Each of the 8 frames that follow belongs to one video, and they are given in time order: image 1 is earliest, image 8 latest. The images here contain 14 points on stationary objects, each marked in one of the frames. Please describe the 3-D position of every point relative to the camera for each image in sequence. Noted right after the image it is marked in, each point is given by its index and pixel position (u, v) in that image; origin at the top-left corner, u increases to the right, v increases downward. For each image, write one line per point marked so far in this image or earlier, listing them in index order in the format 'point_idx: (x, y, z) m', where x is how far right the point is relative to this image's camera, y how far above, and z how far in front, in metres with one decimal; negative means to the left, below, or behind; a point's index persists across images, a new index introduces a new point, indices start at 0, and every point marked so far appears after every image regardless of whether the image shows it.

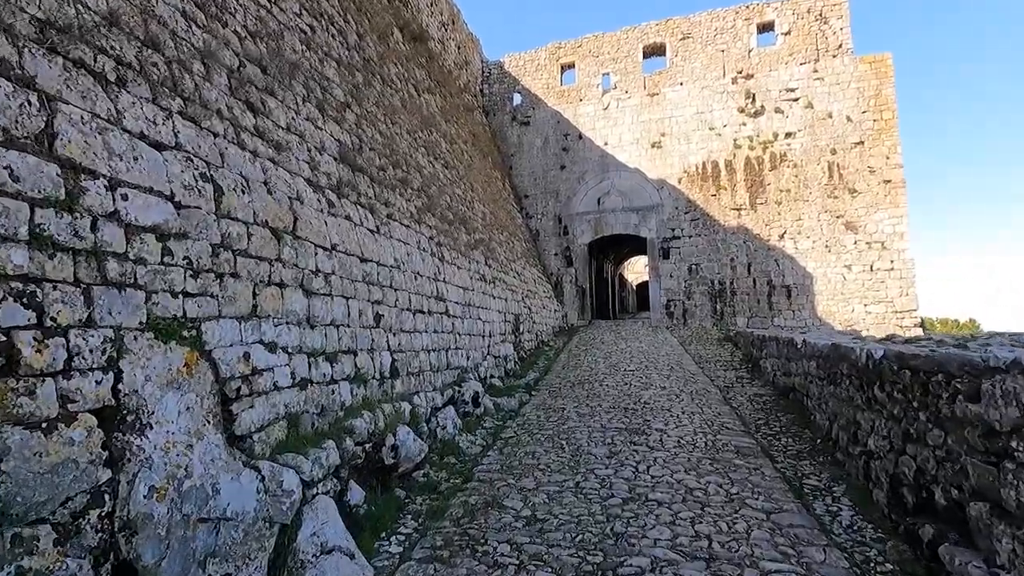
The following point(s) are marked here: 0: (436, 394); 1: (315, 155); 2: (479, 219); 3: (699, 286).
0: (-0.8, -1.2, +5.8) m
1: (-1.7, +1.1, +4.6) m
2: (-0.6, +1.3, +10.4) m
3: (+5.8, +0.1, +16.5) m
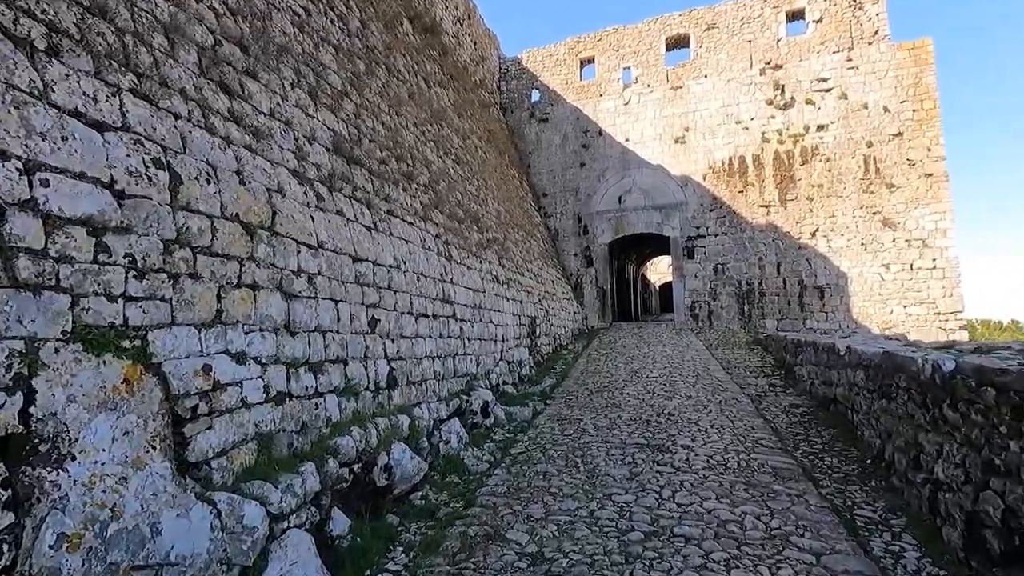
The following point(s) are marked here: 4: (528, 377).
0: (-0.7, -1.2, +5.4) m
1: (-1.6, +1.1, +4.2) m
2: (-0.3, +1.3, +9.9) m
3: (+6.3, +0.1, +15.8) m
4: (+0.3, -1.4, +8.6) m
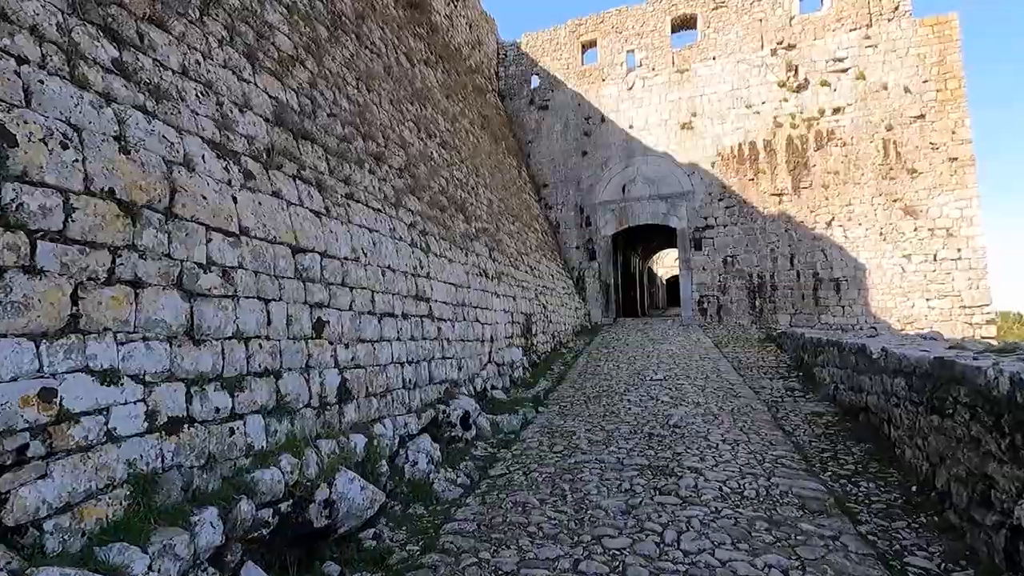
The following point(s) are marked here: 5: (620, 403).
0: (-0.9, -1.1, +4.7) m
1: (-1.8, +1.1, +3.5) m
2: (-0.5, +1.4, +9.2) m
3: (+6.3, +0.2, +15.0) m
4: (+0.1, -1.4, +7.9) m
5: (+1.3, -1.4, +6.3) m
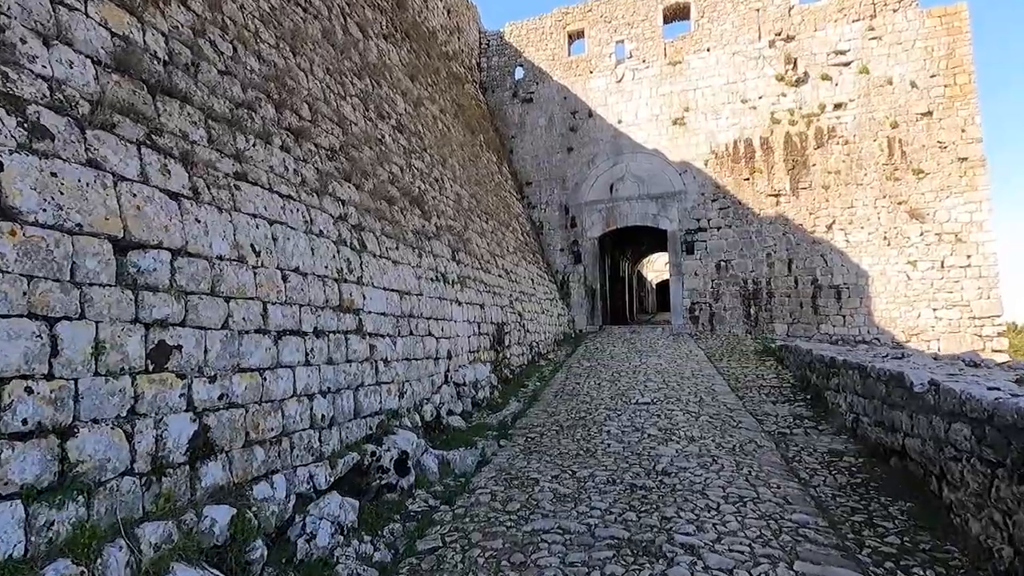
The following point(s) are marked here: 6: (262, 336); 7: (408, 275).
0: (-1.3, -1.2, +3.6) m
1: (-2.2, +1.1, +2.4) m
2: (-0.9, +1.3, +8.1) m
3: (+5.7, +0.1, +14.0) m
4: (-0.3, -1.4, +6.8) m
5: (+0.8, -1.4, +5.2) m
6: (-1.5, -0.3, +3.3) m
7: (-1.1, +0.1, +5.5) m
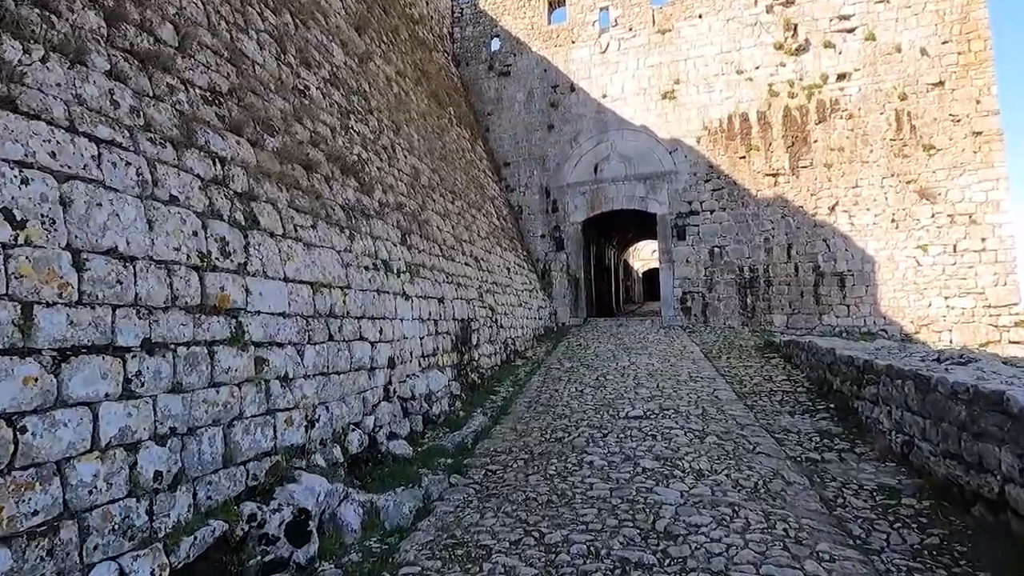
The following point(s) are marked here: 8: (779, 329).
0: (-1.6, -1.2, +2.3) m
1: (-2.5, +1.1, +1.1) m
2: (-1.4, +1.4, +6.8) m
3: (+5.1, +0.3, +12.9) m
4: (-0.7, -1.3, +5.6) m
5: (+0.5, -1.4, +4.0) m
6: (-1.9, -0.3, +2.0) m
7: (-1.4, +0.2, +4.2) m
8: (+6.1, -0.9, +12.3) m
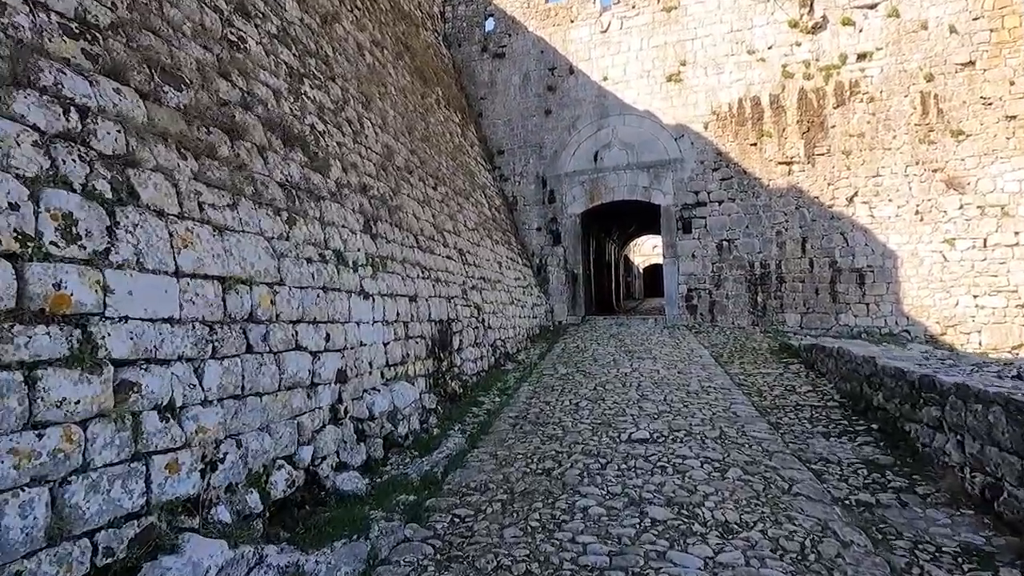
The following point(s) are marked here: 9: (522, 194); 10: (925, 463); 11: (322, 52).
0: (-1.8, -1.2, +1.4) m
1: (-2.7, +1.1, +0.1) m
2: (-1.5, +1.4, +5.9) m
3: (+4.9, +0.4, +12.0) m
4: (-0.9, -1.3, +4.7) m
5: (+0.3, -1.3, +3.1) m
6: (-2.0, -0.3, +1.1) m
7: (-1.6, +0.2, +3.3) m
8: (+5.9, -0.9, +11.4) m
9: (+0.3, +2.4, +13.9) m
10: (+2.9, -1.2, +3.8) m
11: (-2.0, +2.5, +5.7) m
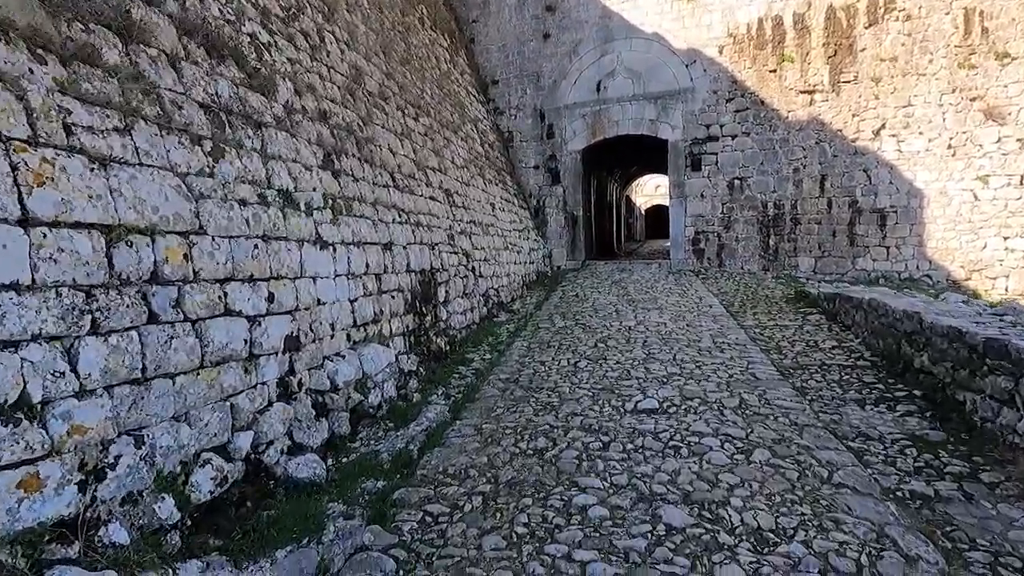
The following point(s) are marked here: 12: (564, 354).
0: (-1.8, -1.1, +0.8) m
1: (-2.8, +1.0, -0.7) m
2: (-1.6, +1.9, +5.0) m
3: (+4.8, +1.6, +11.2) m
4: (-1.0, -0.9, +4.1) m
5: (+0.2, -1.1, +2.5) m
6: (-2.1, -0.3, +0.4) m
7: (-1.7, +0.5, +2.5) m
8: (+5.8, +0.3, +10.7) m
9: (+0.2, +3.8, +12.8) m
10: (+2.9, -0.9, +3.2) m
11: (-2.1, +3.0, +4.7) m
12: (+0.5, -0.7, +5.7) m
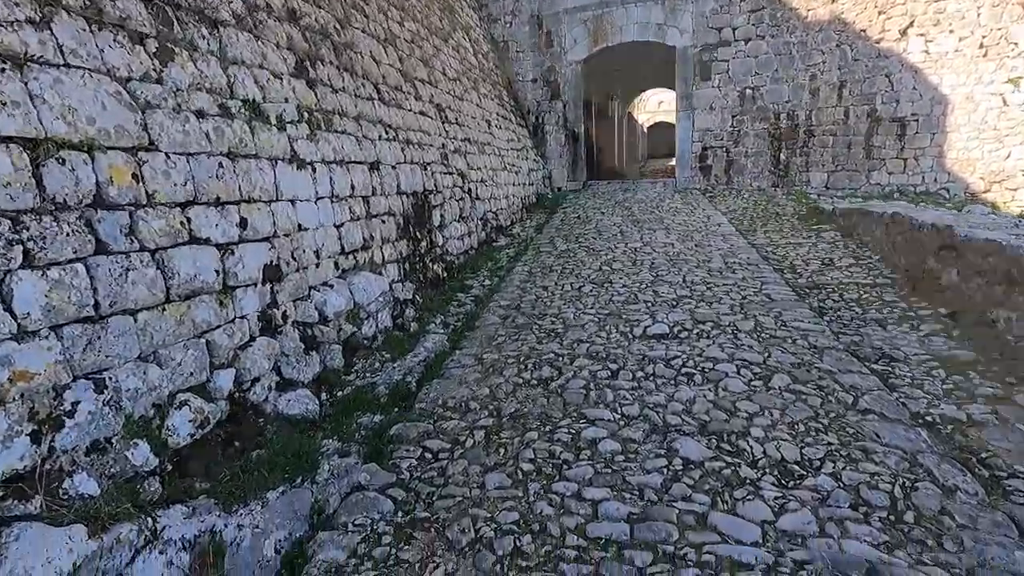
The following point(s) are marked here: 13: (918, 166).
0: (-1.8, -1.0, +0.7) m
1: (-2.8, +0.8, -1.1) m
2: (-1.7, +2.6, +4.3) m
3: (+4.8, +3.2, +10.5) m
4: (-1.0, -0.4, +3.9) m
5: (+0.3, -0.7, +2.4) m
6: (-2.1, -0.3, +0.2) m
7: (-1.7, +0.8, +2.2) m
8: (+5.8, +1.9, +10.2) m
9: (+0.1, +5.5, +11.9) m
10: (+2.9, -0.4, +3.0) m
11: (-2.2, +3.5, +3.9) m
12: (+0.5, +0.1, +5.4) m
13: (+7.4, +2.3, +9.8) m
